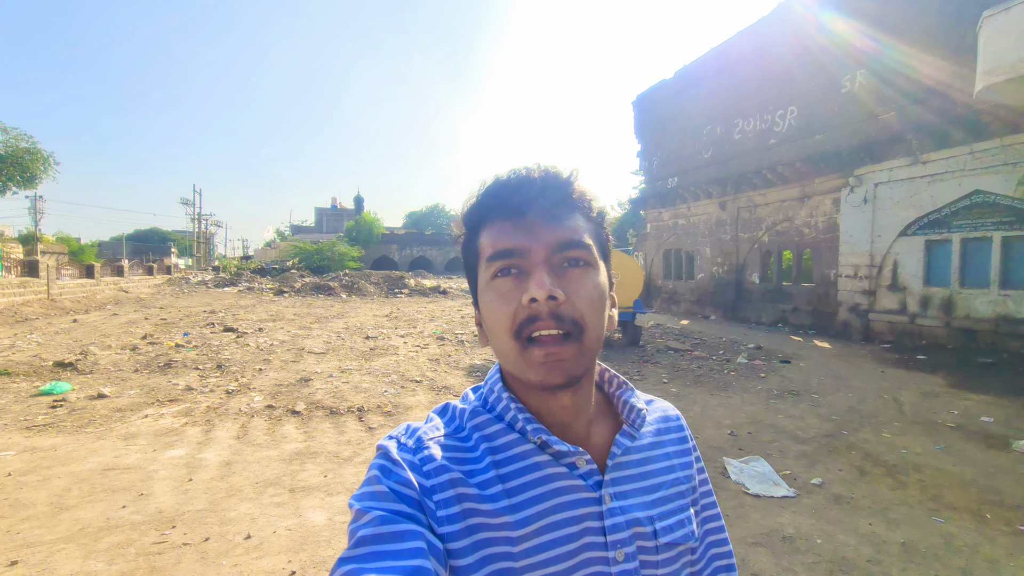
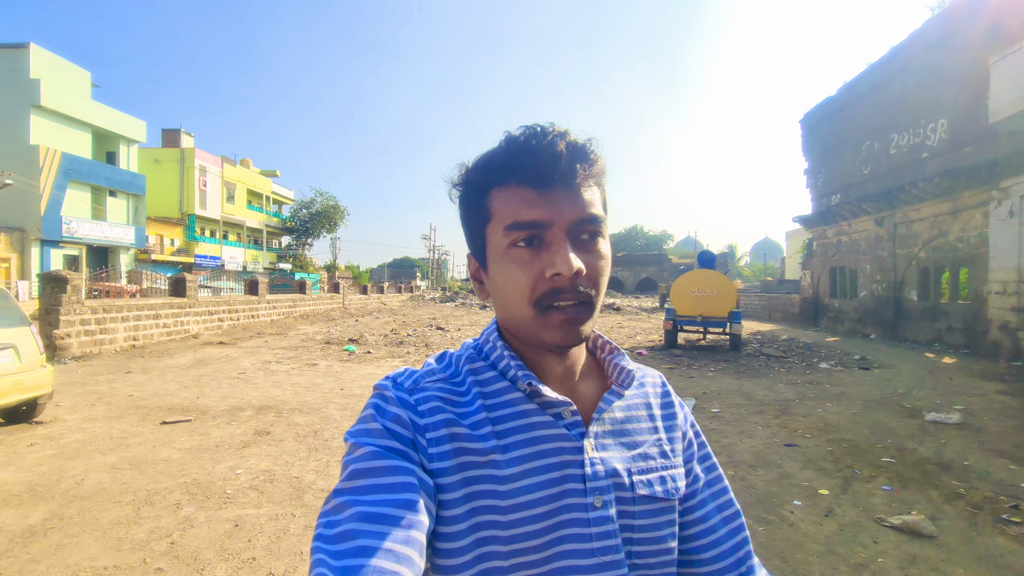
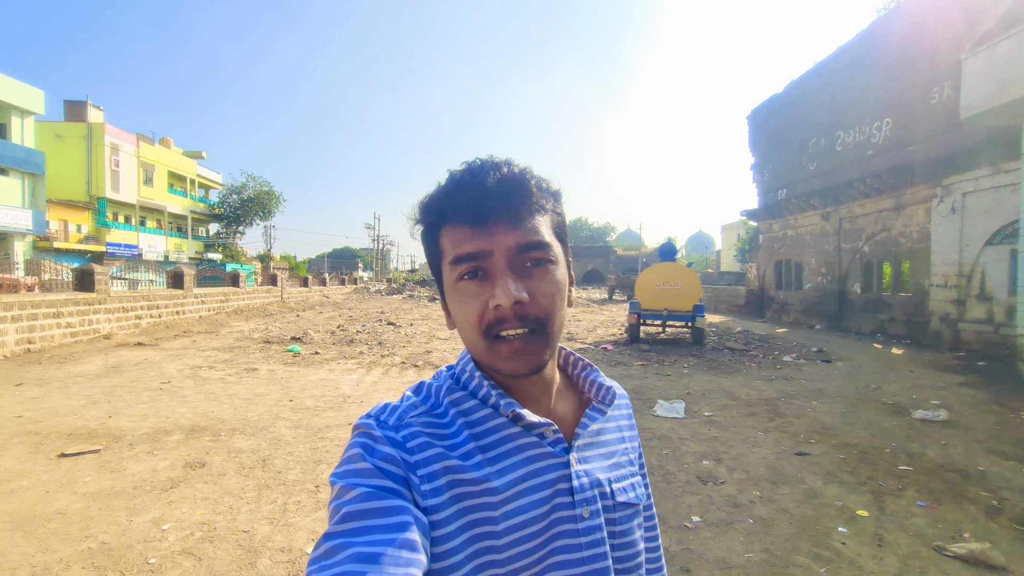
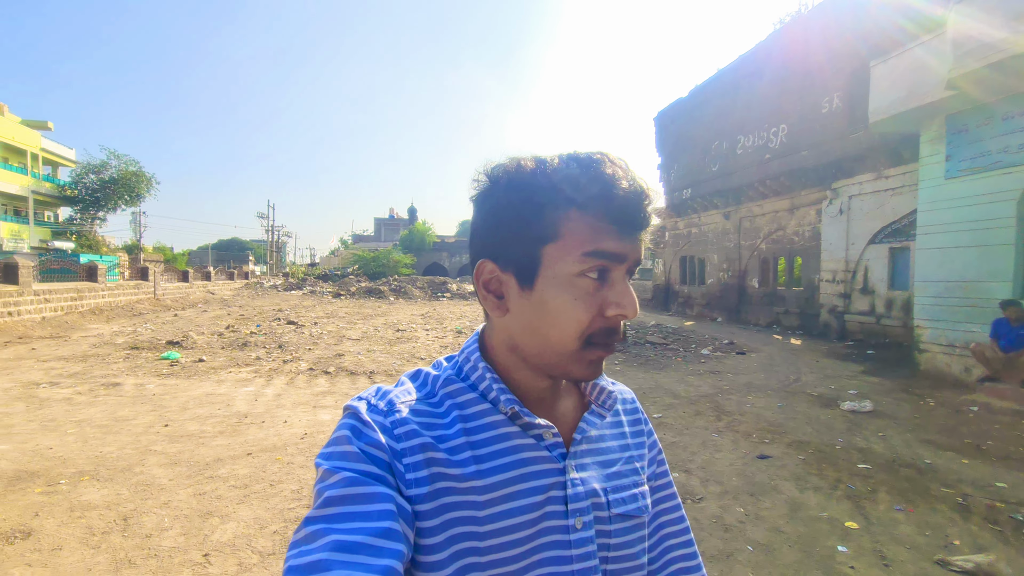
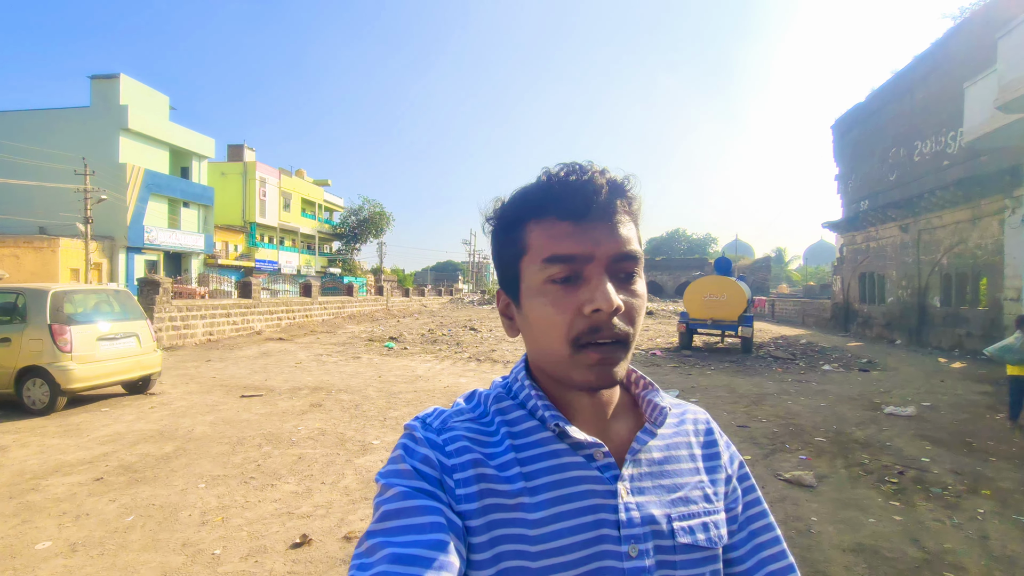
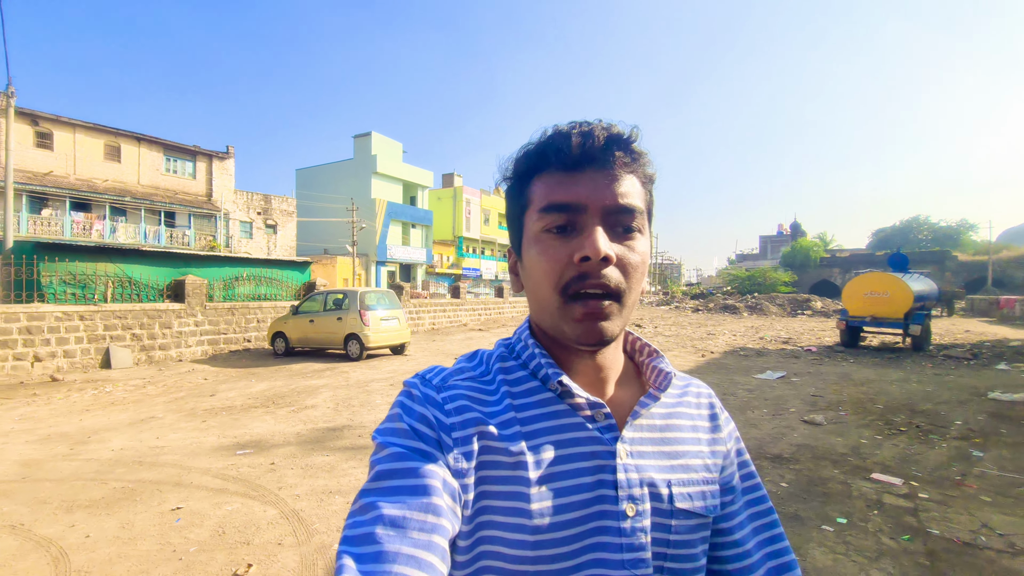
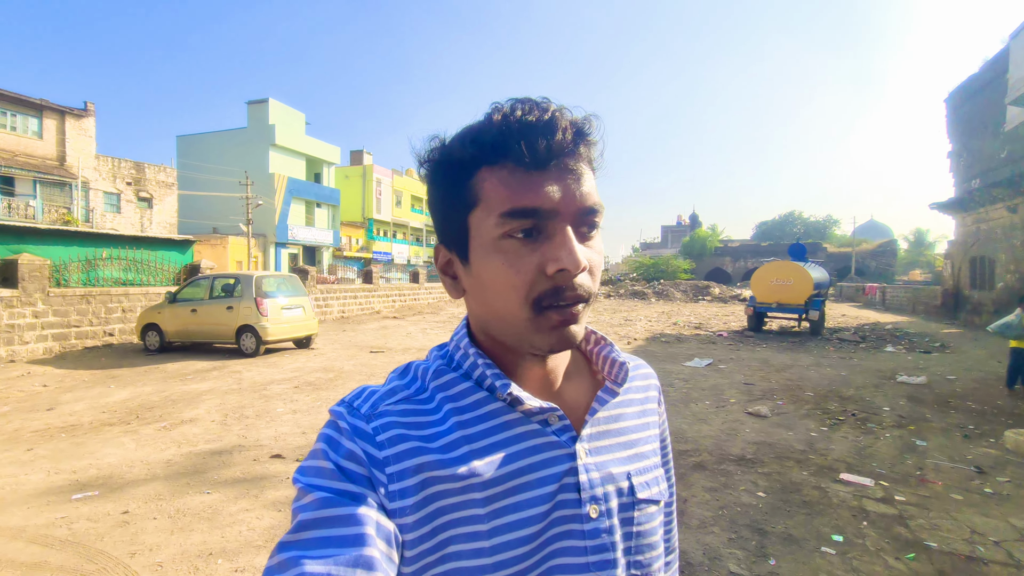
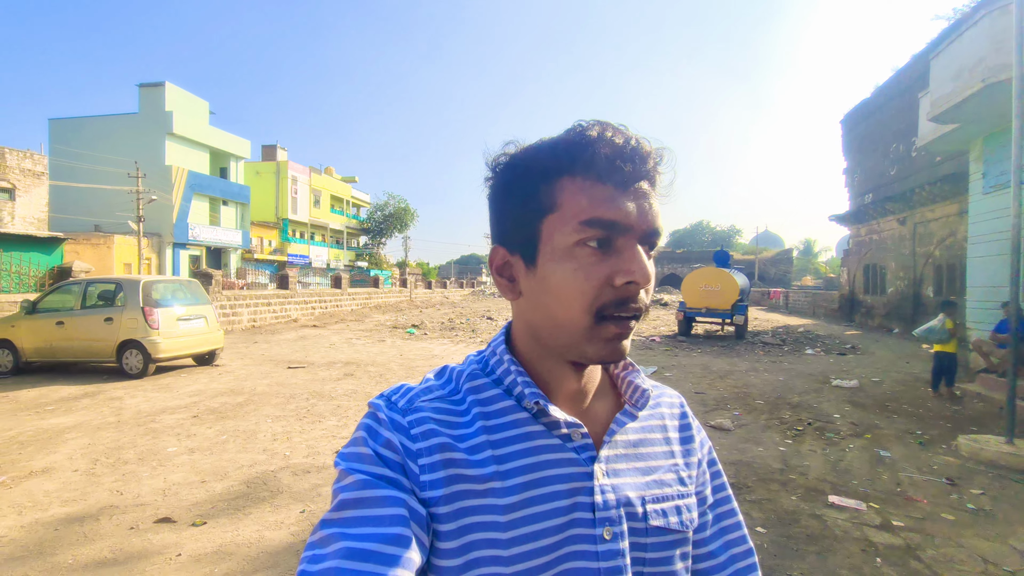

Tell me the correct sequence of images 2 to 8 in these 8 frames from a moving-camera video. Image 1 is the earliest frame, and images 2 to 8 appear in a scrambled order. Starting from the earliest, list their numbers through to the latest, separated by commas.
4, 3, 2, 5, 8, 7, 6
